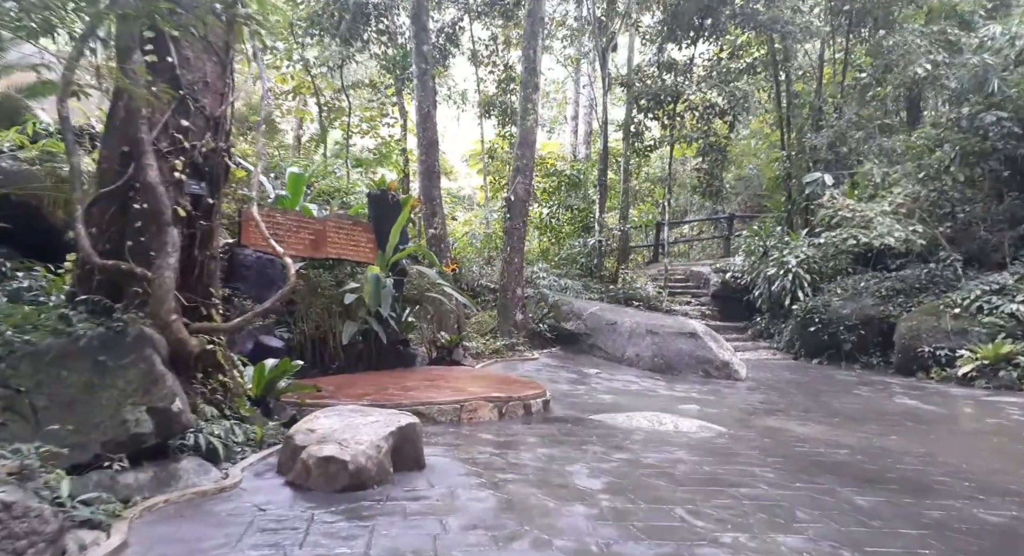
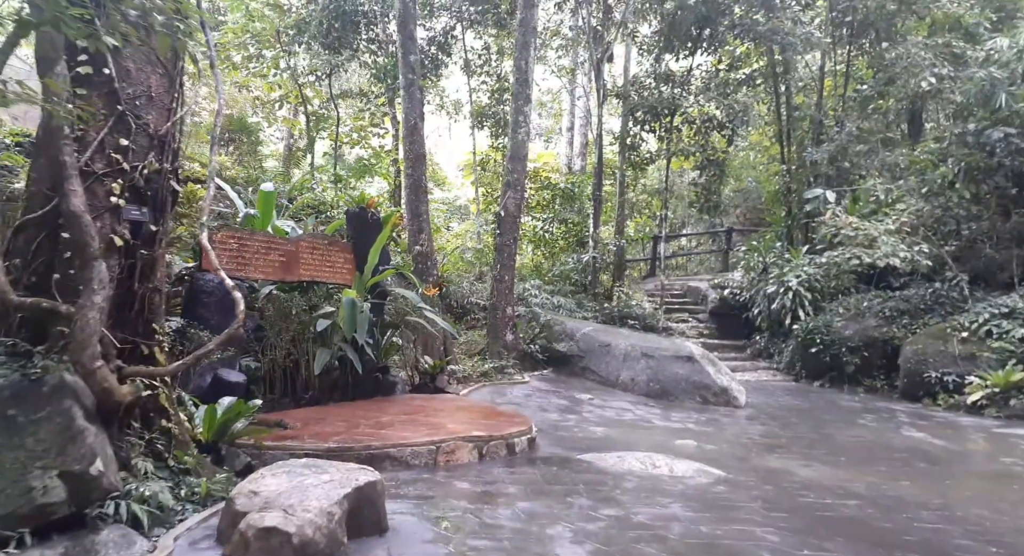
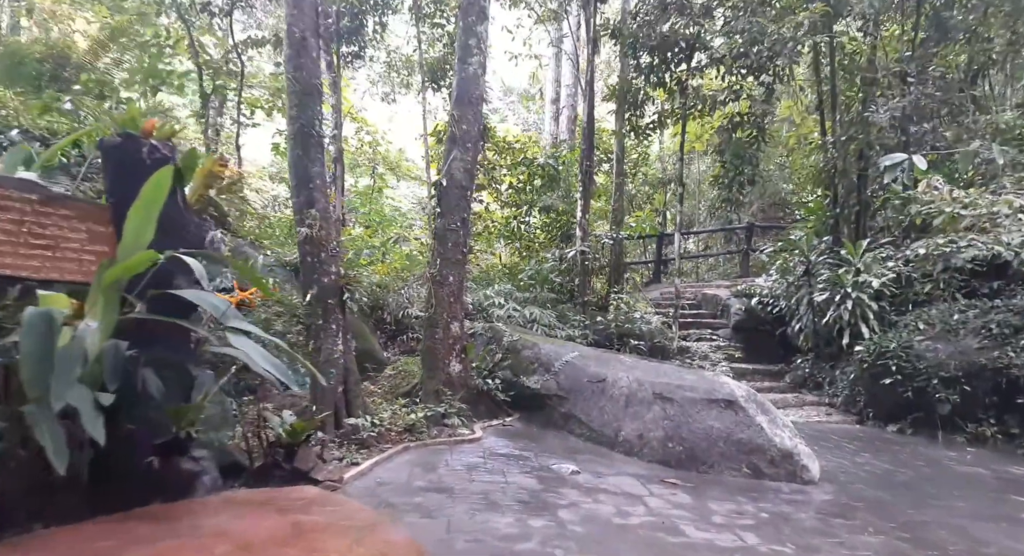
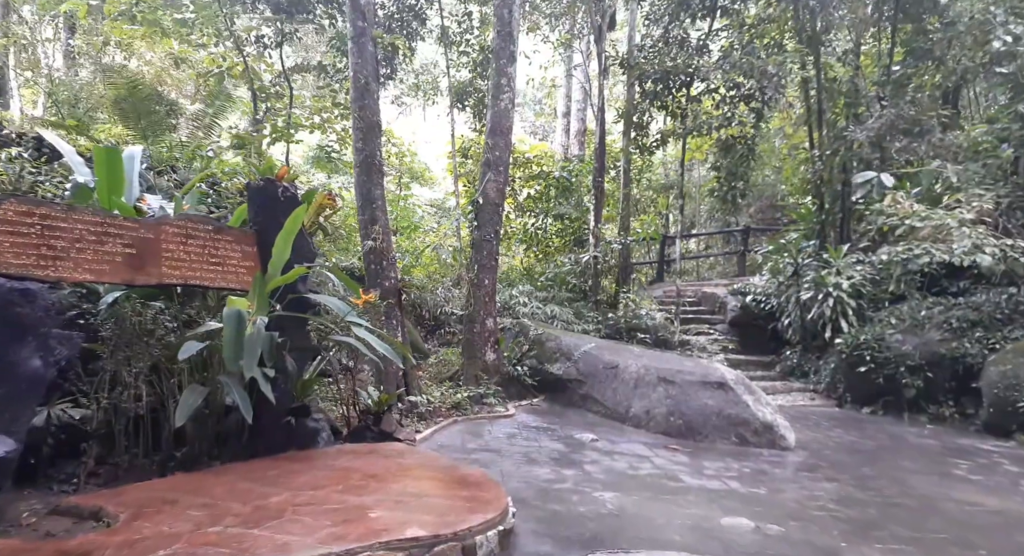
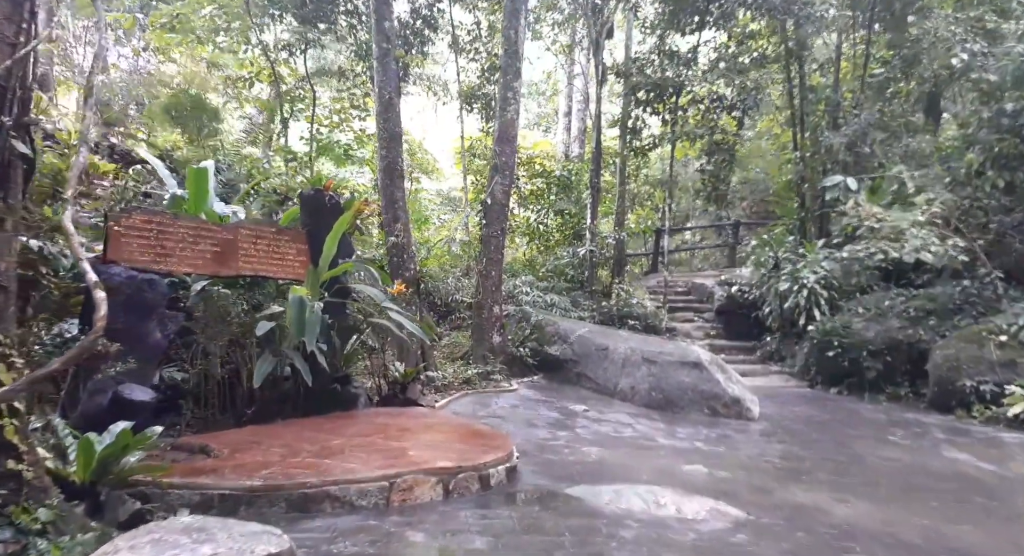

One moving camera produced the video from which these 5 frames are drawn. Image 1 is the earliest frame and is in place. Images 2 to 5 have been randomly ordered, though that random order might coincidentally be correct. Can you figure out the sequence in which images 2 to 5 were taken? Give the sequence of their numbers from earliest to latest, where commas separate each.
2, 5, 4, 3
